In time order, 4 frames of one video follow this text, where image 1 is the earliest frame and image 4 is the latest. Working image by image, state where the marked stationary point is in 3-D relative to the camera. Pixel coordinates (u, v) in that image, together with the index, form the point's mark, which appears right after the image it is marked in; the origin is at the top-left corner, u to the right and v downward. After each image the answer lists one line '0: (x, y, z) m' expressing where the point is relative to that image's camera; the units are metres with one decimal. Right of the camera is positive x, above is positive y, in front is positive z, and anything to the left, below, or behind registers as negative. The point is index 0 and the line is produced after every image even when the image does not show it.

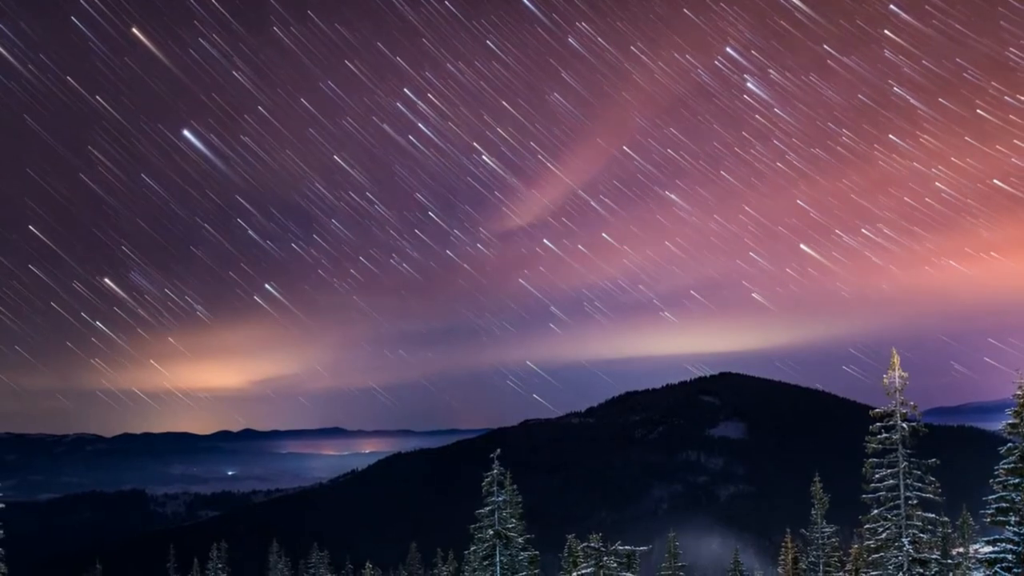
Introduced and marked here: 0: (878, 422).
0: (+8.1, -2.9, +16.0) m
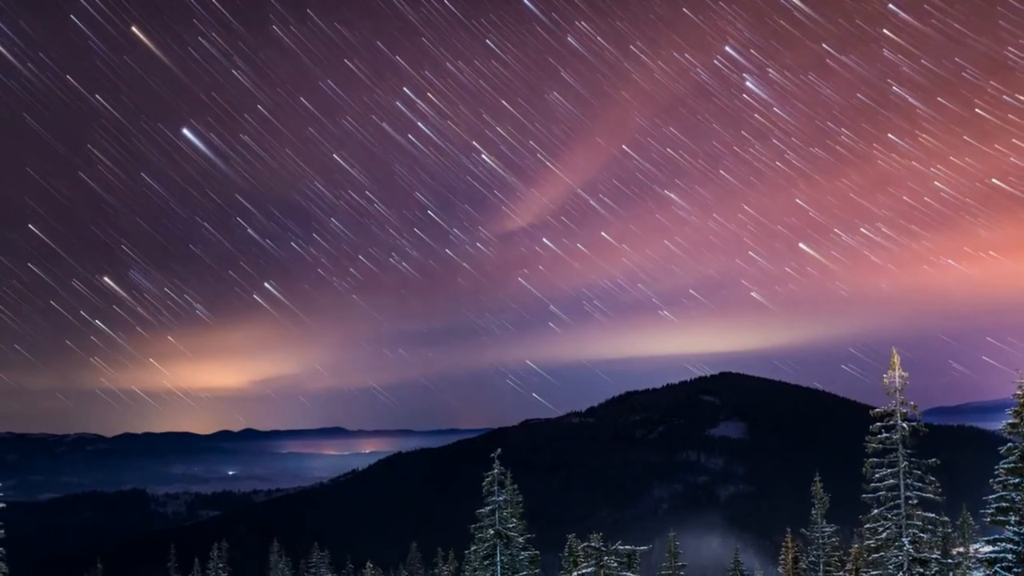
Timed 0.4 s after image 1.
0: (+8.3, -3.0, +16.2) m
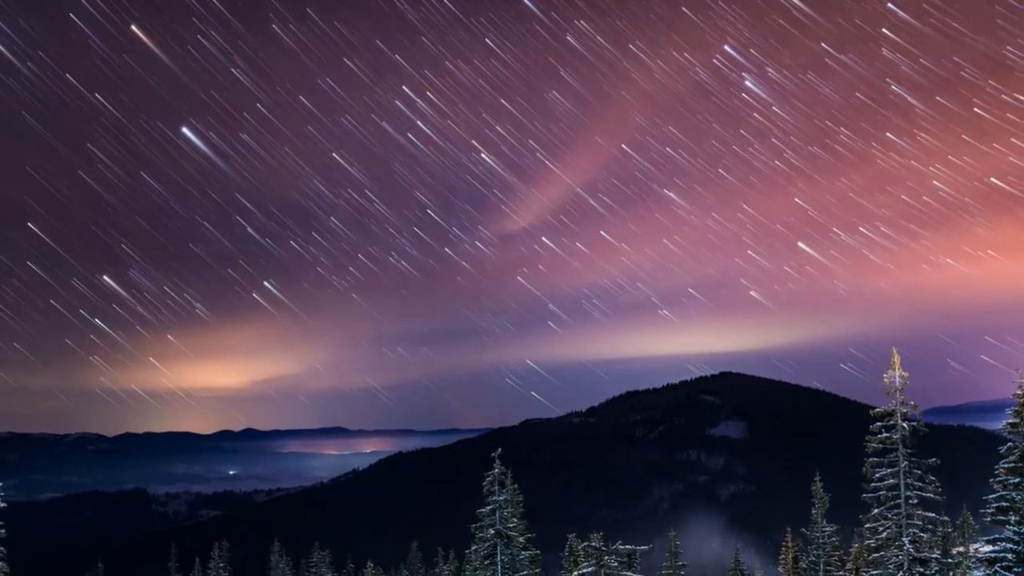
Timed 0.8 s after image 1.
0: (+8.5, -3.1, +16.6) m
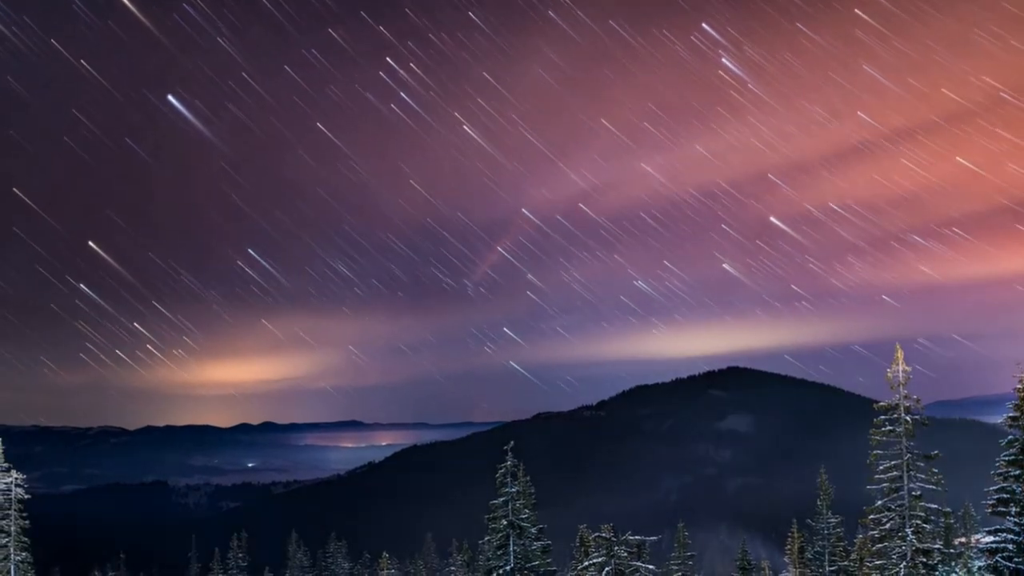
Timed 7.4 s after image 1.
0: (+11.5, -12.0, +22.4) m
